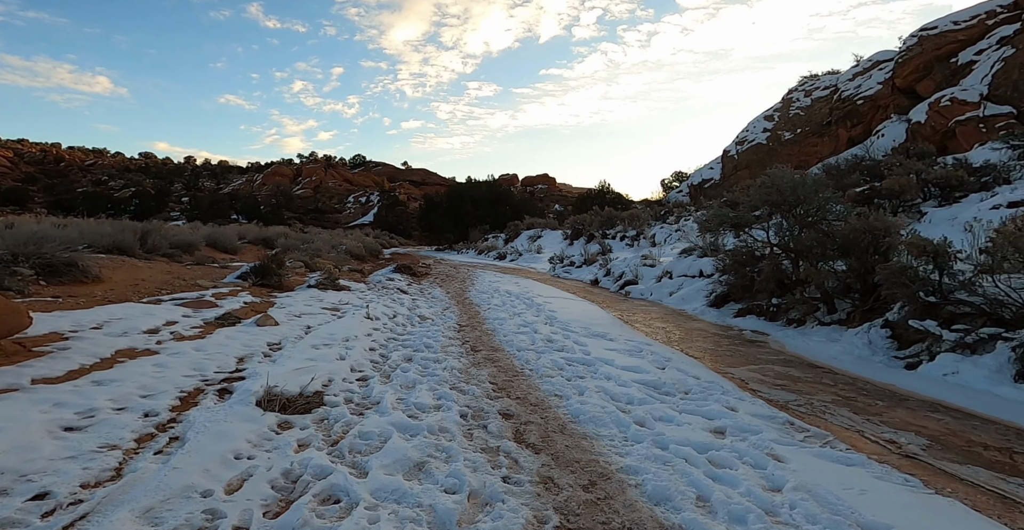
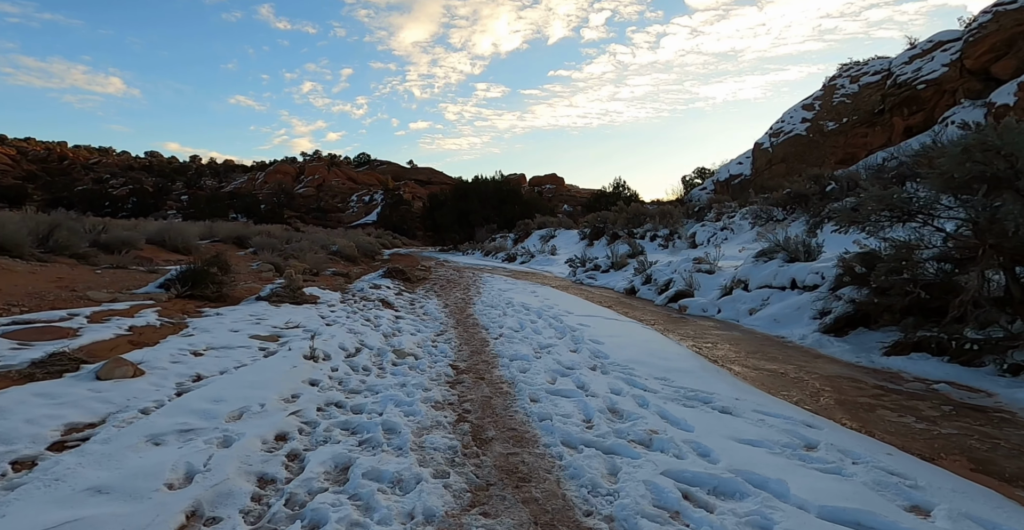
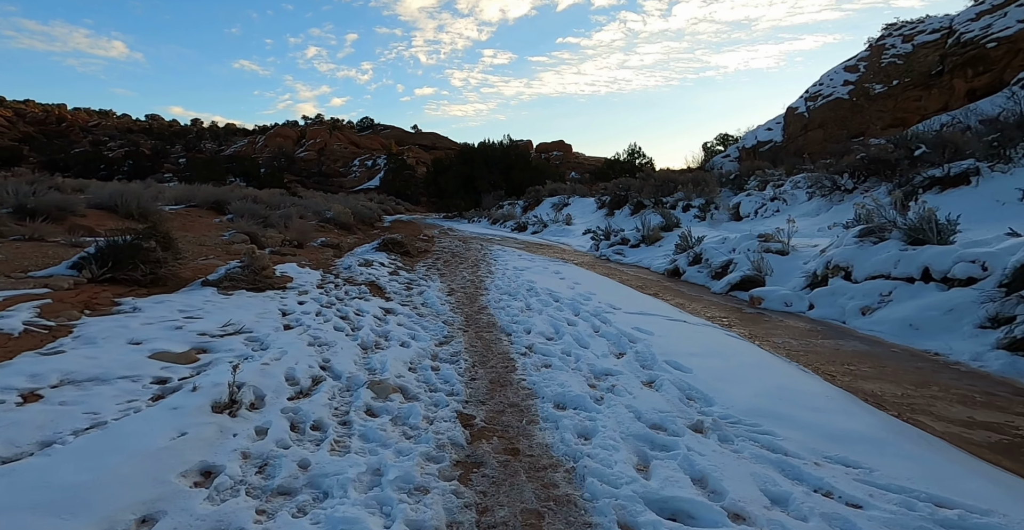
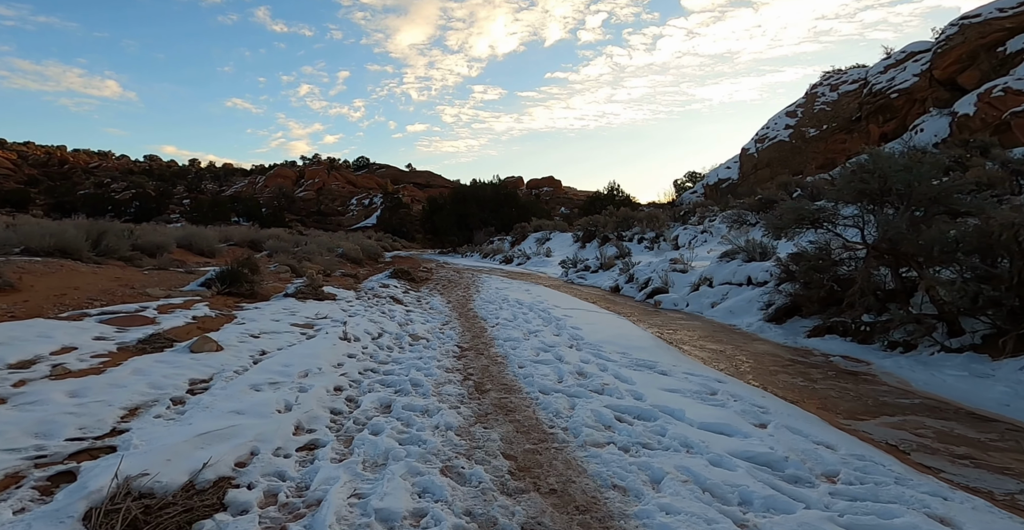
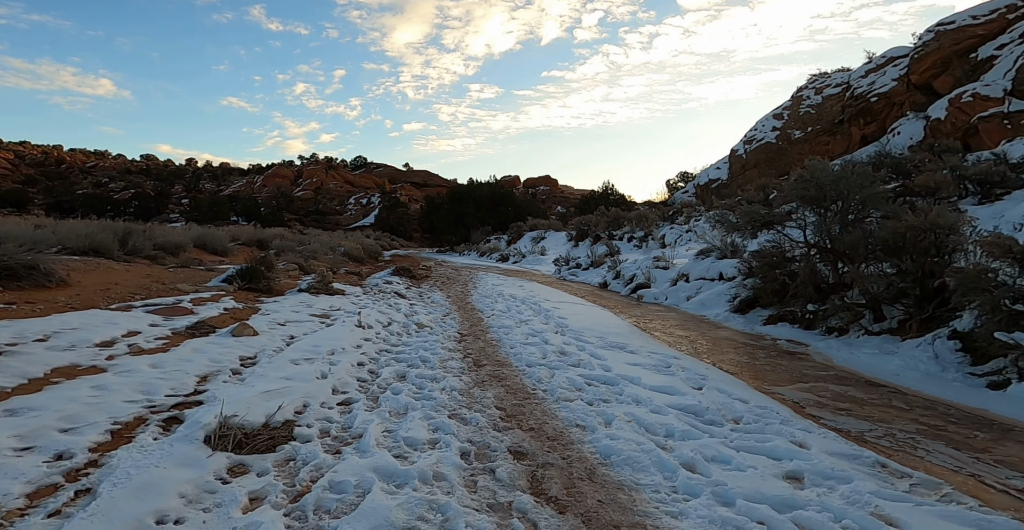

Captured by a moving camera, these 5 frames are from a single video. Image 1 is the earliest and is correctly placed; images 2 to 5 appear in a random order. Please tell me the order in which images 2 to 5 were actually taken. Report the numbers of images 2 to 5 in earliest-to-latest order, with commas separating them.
5, 4, 2, 3
